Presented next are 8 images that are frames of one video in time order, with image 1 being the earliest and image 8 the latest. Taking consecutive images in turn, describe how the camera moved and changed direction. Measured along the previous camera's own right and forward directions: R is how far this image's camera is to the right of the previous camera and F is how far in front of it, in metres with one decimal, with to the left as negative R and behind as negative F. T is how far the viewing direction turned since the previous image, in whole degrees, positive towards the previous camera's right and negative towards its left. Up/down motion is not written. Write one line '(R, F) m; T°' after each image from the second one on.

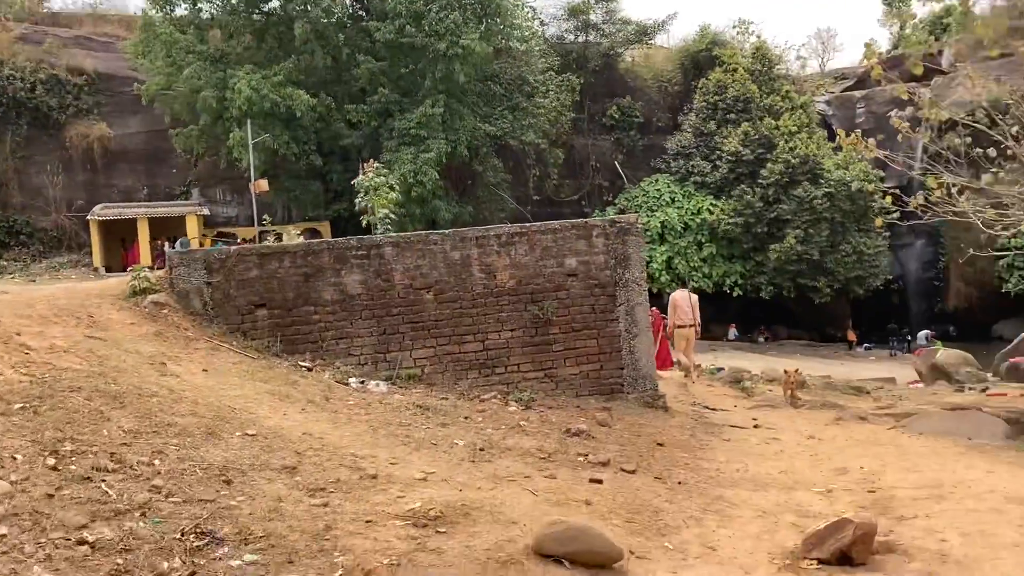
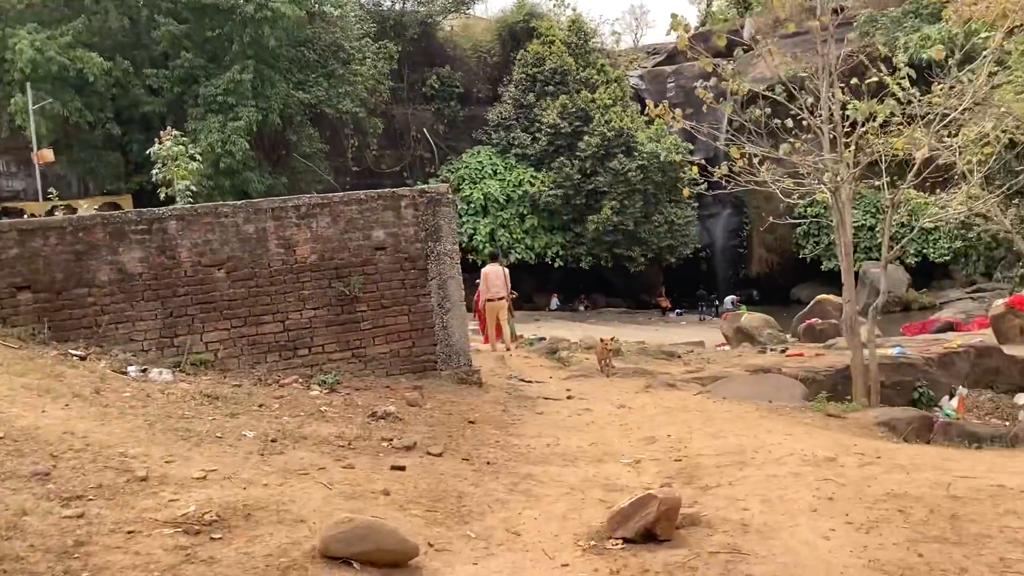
(+0.1, +0.2) m; +10°
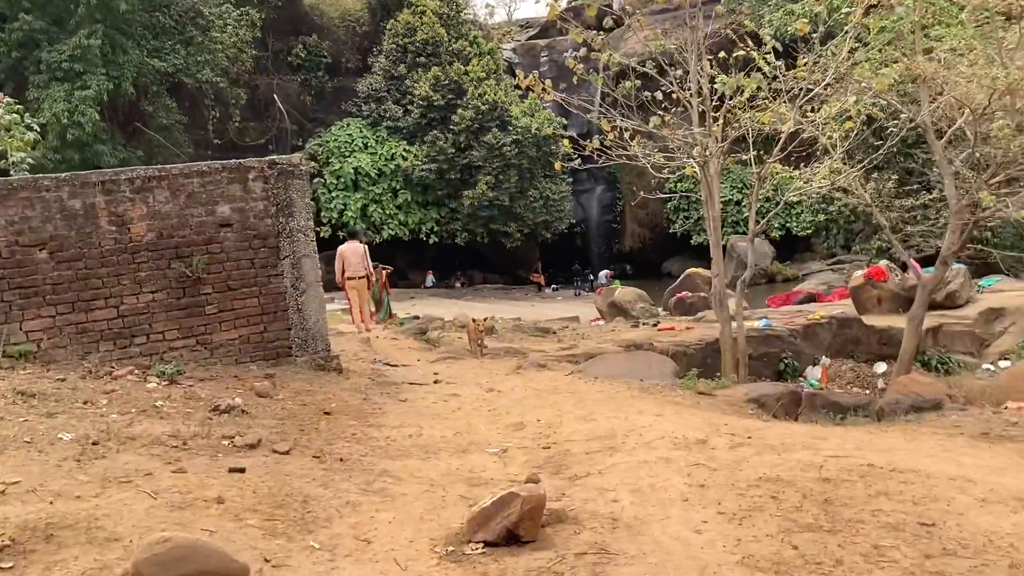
(+0.1, +0.3) m; +7°
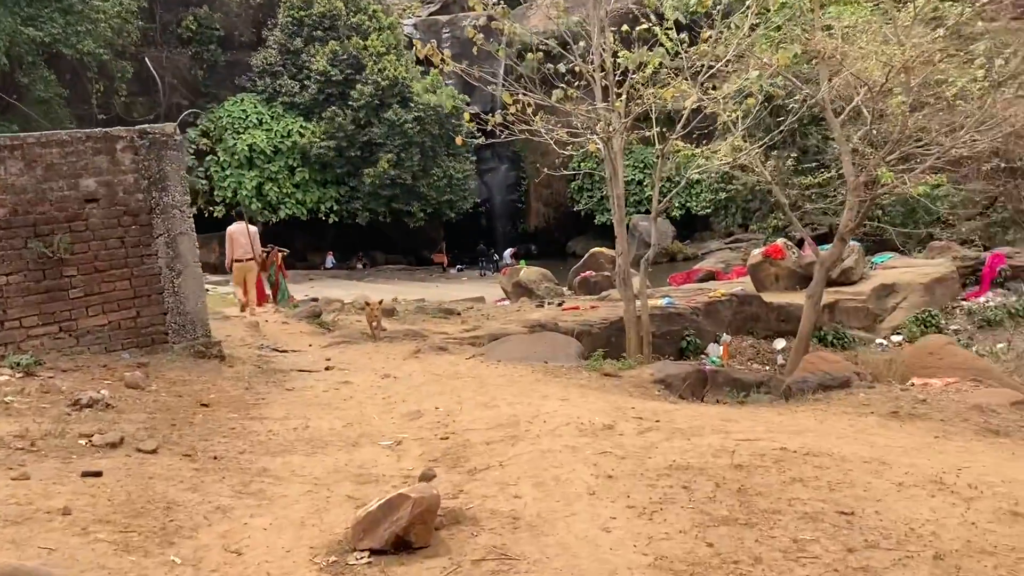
(0.0, +0.2) m; +6°
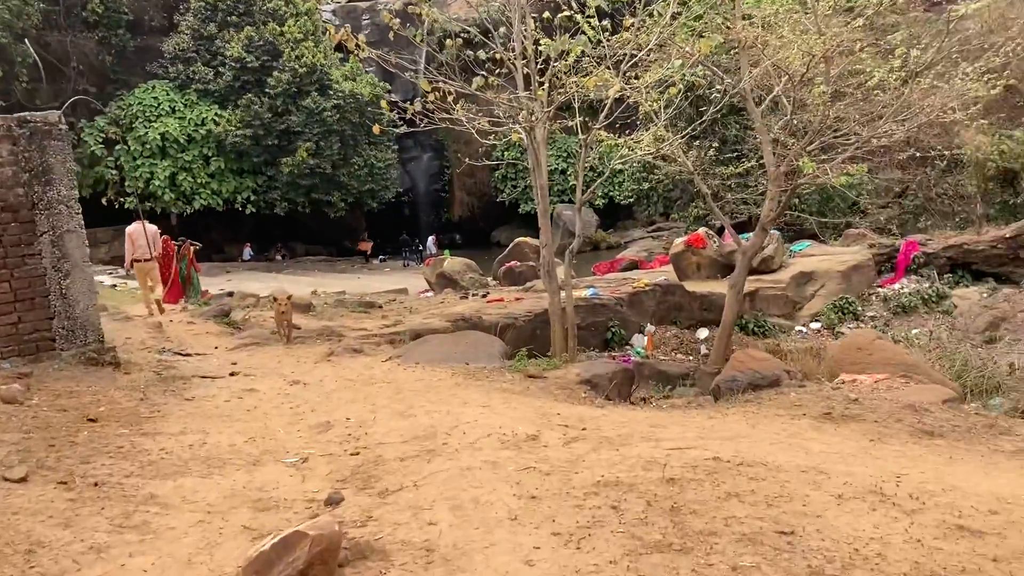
(0.0, +0.2) m; +5°
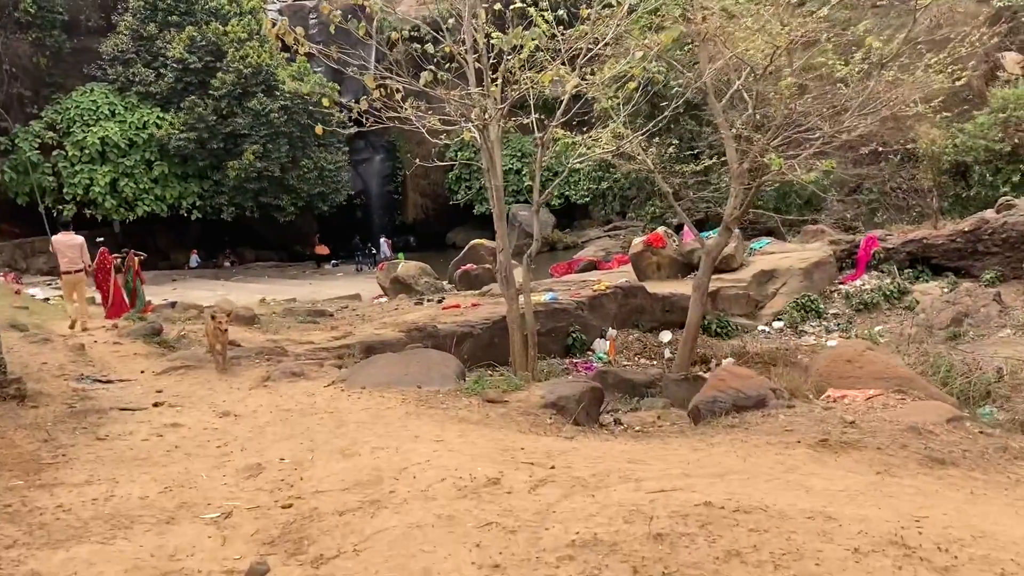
(0.0, +0.4) m; +3°
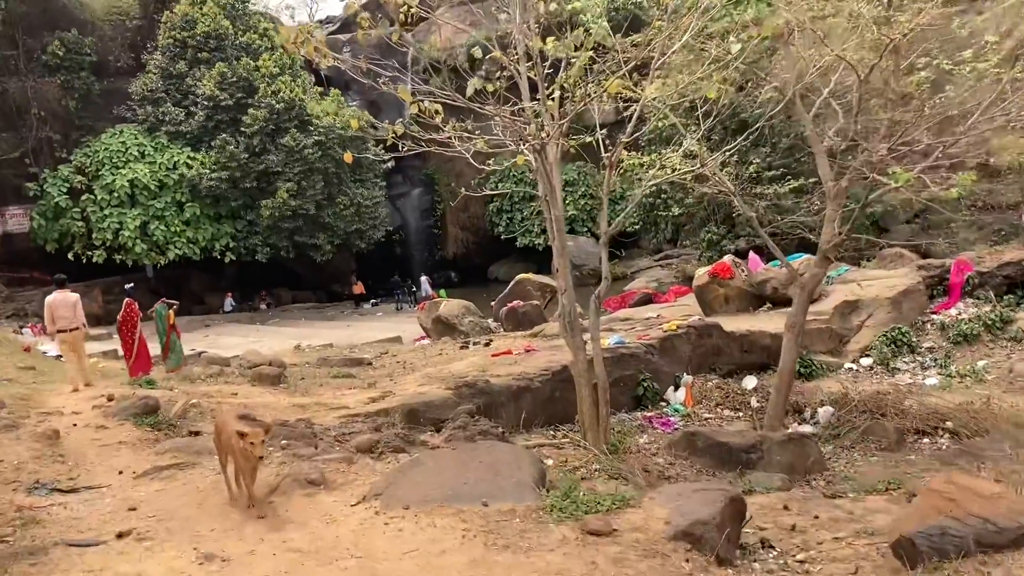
(-0.2, +1.1) m; -2°
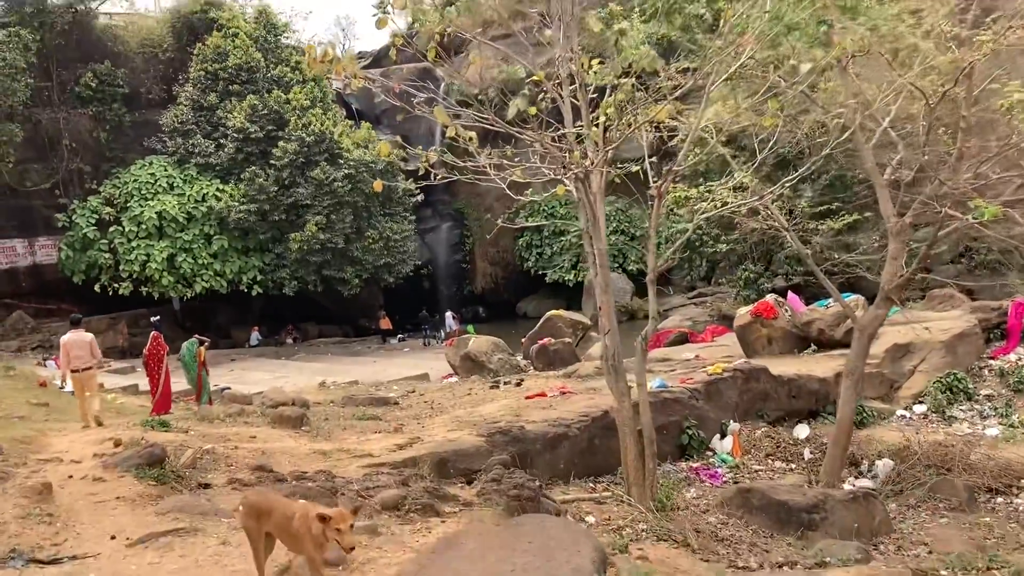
(-0.1, +0.5) m; -2°
